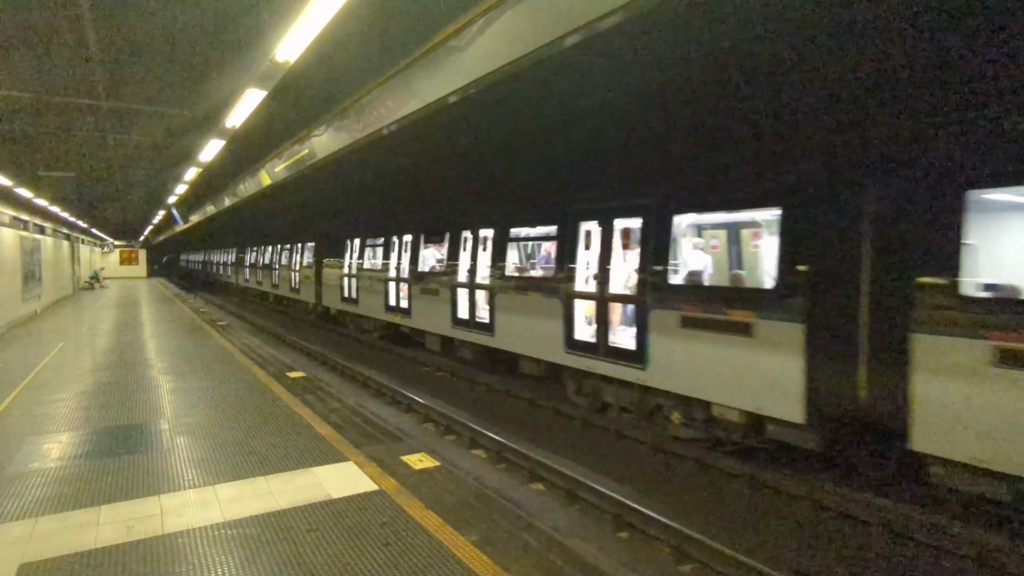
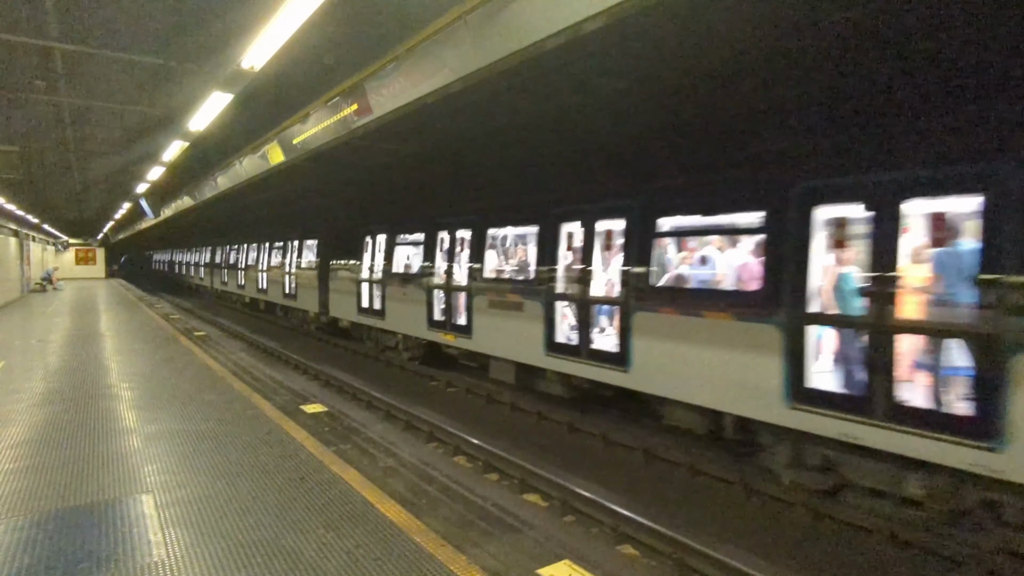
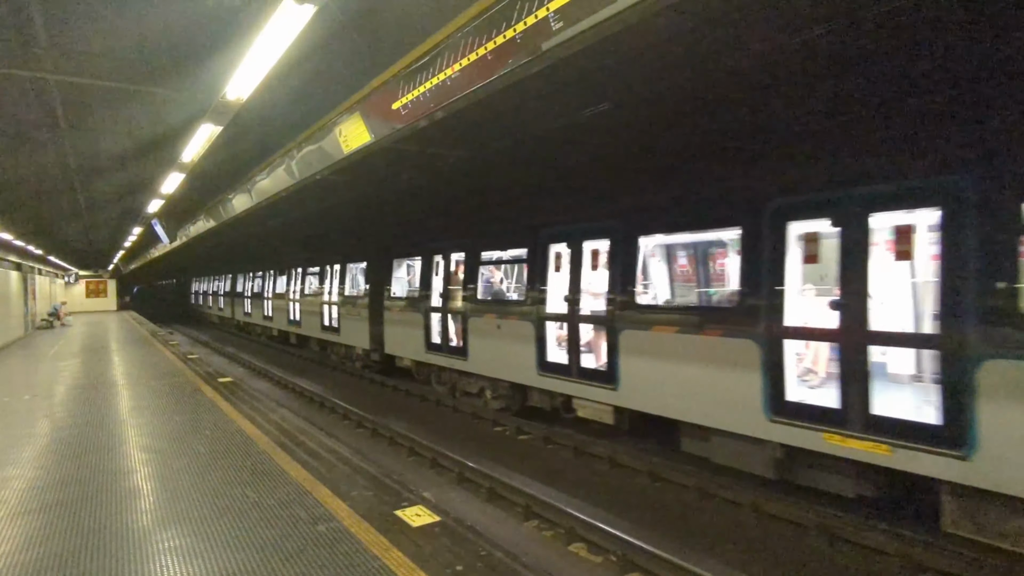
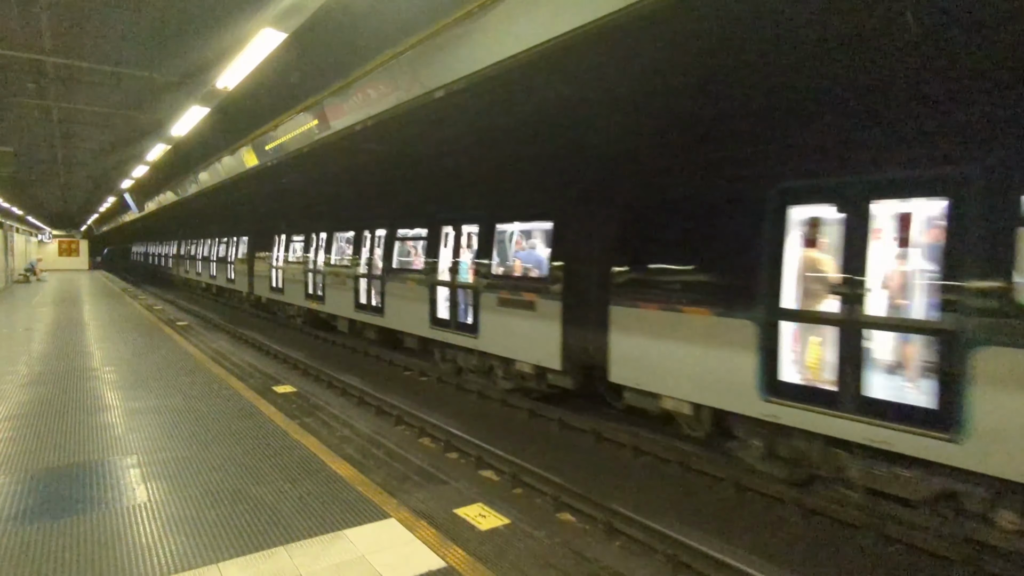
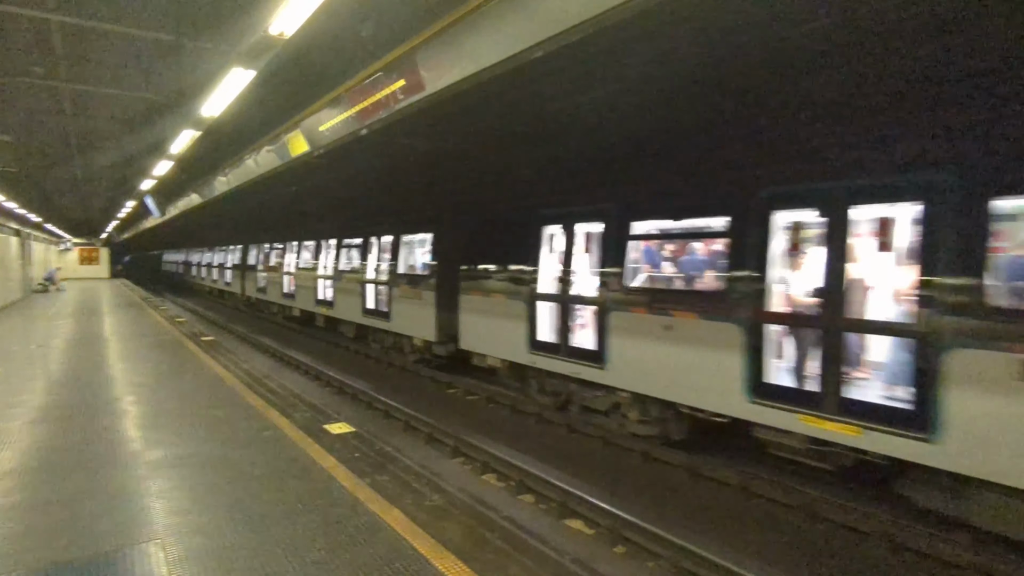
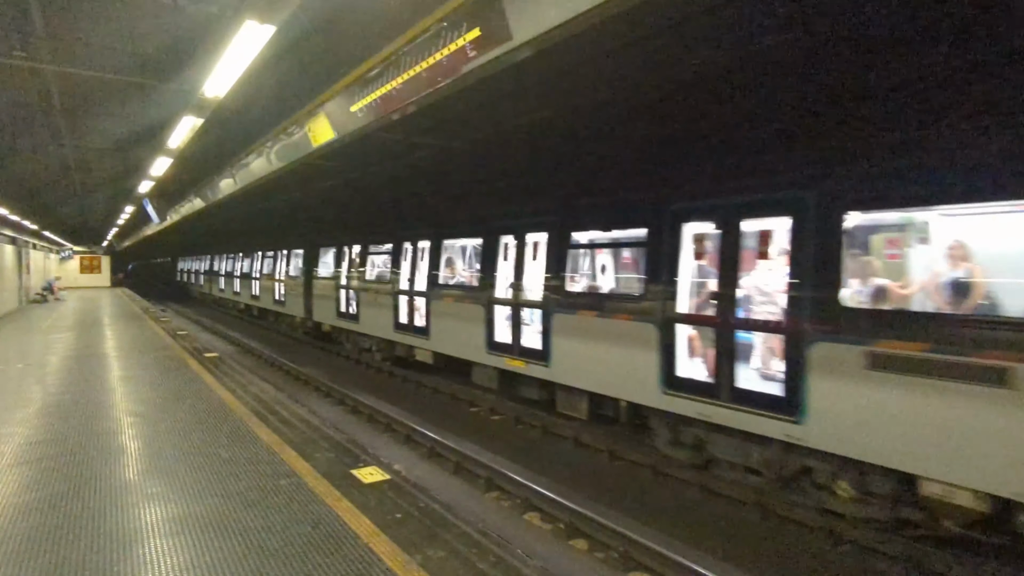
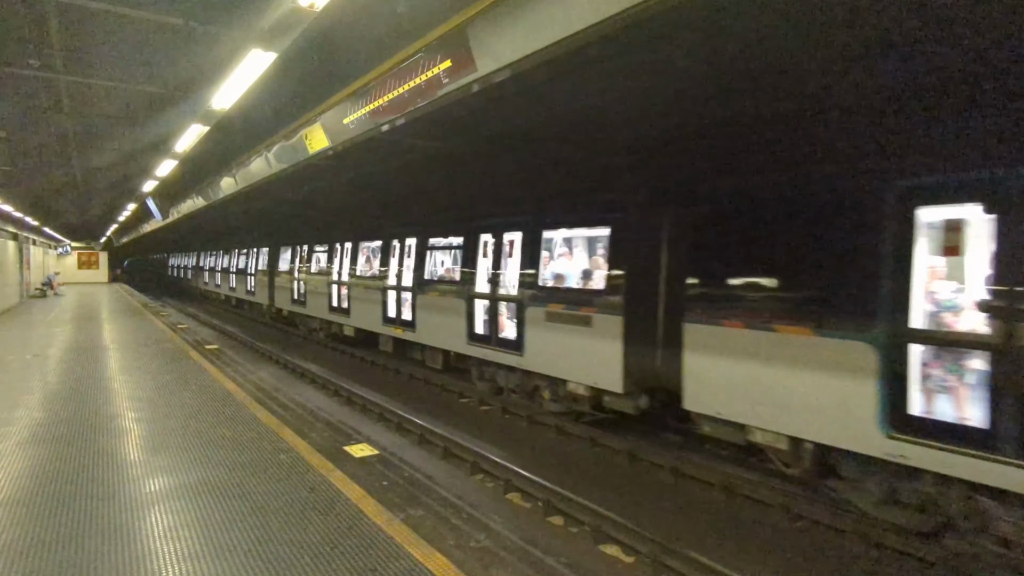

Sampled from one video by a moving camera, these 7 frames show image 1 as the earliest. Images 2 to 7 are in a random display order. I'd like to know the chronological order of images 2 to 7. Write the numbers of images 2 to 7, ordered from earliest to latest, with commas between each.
4, 2, 5, 7, 6, 3
